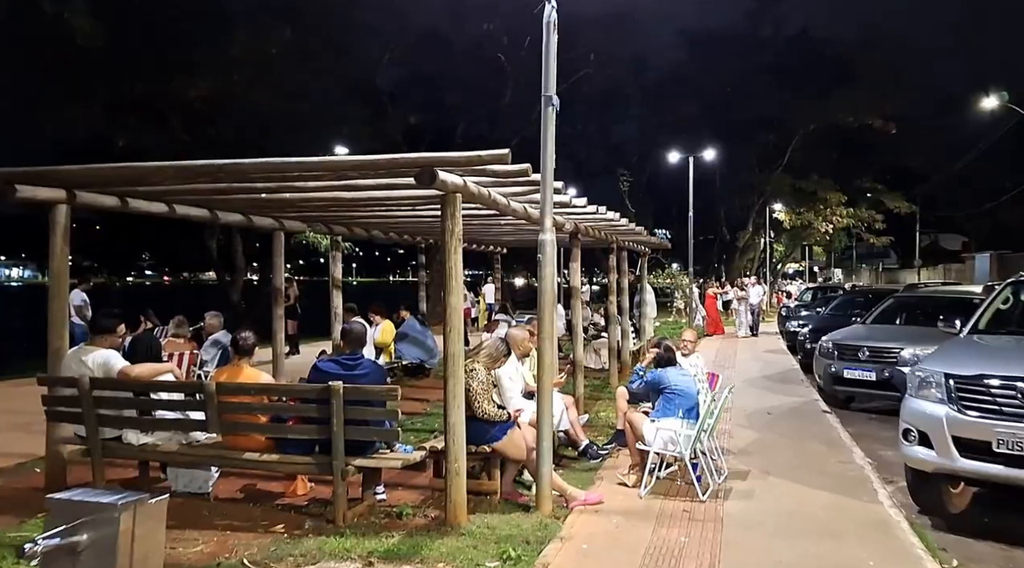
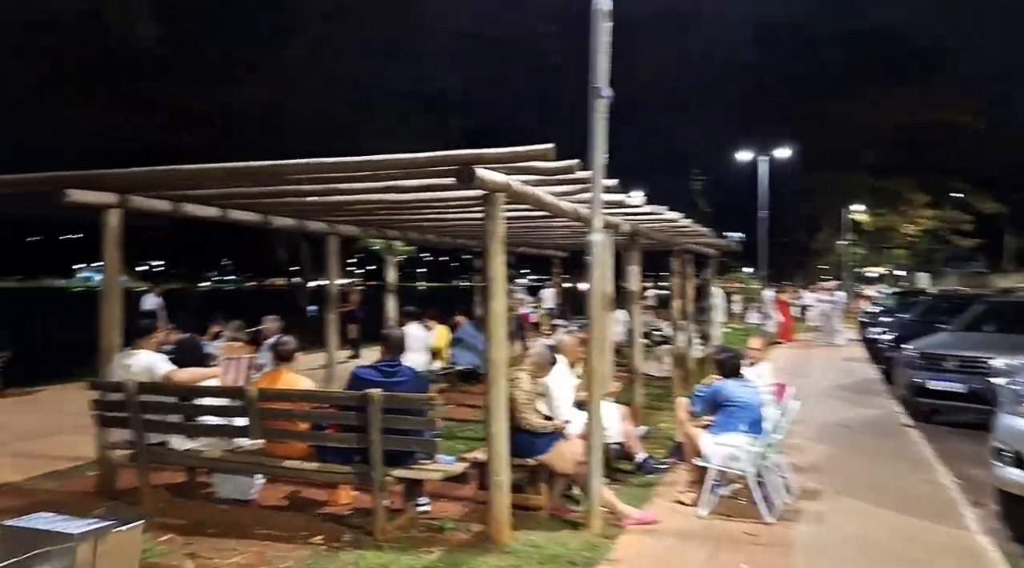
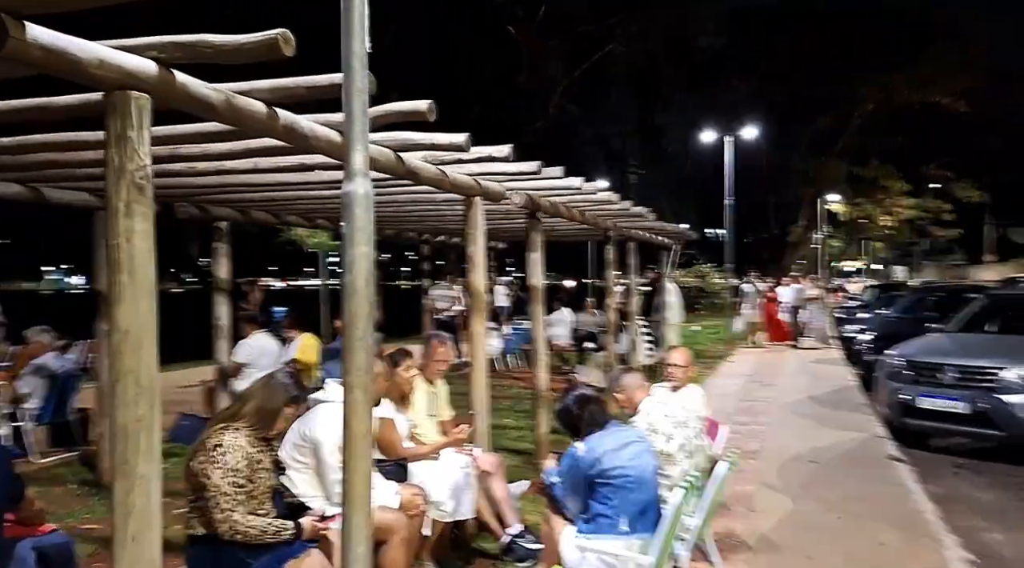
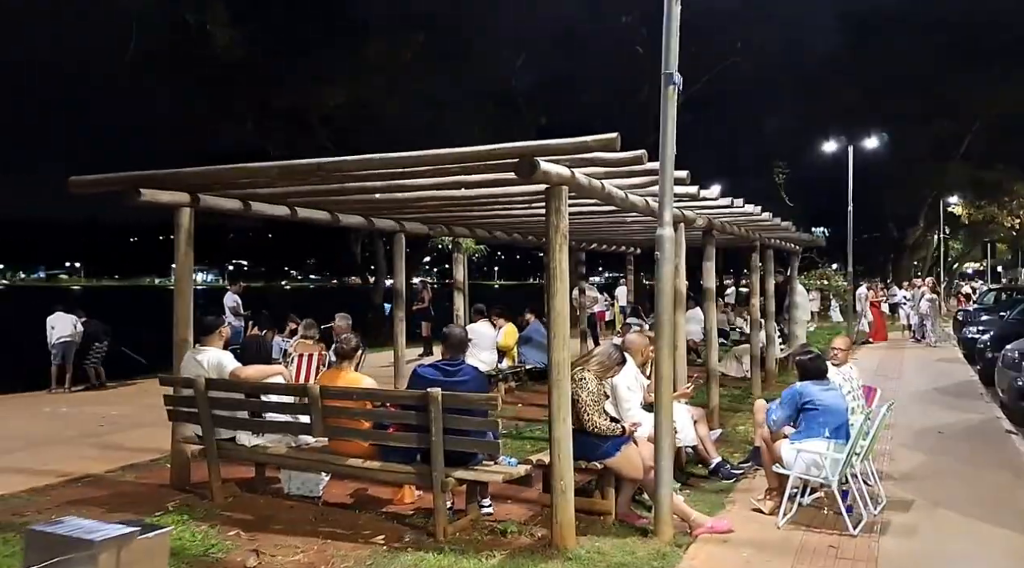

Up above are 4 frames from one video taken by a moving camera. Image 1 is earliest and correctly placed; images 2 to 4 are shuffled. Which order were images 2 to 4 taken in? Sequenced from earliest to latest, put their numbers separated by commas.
2, 4, 3
